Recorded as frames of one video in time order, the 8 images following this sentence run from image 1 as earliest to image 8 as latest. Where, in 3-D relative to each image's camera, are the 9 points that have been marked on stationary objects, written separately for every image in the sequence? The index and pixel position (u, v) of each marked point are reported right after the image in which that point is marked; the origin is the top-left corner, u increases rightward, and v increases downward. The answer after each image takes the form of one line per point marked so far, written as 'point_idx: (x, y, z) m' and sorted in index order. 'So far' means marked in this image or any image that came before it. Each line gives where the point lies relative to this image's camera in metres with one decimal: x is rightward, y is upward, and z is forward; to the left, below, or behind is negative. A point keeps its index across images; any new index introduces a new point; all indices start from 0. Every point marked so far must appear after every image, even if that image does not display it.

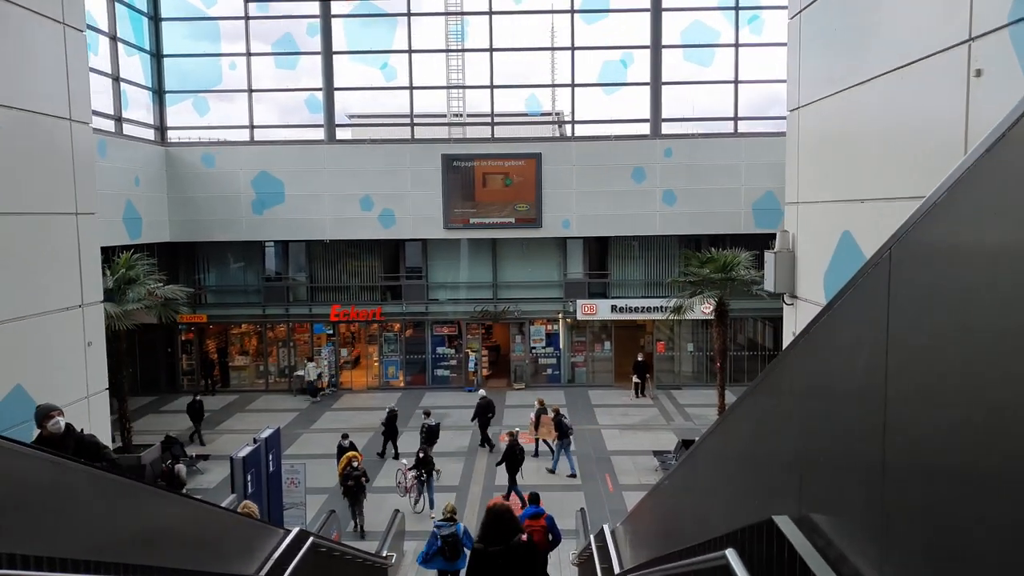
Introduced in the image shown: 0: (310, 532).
0: (-2.2, -2.7, +8.5) m
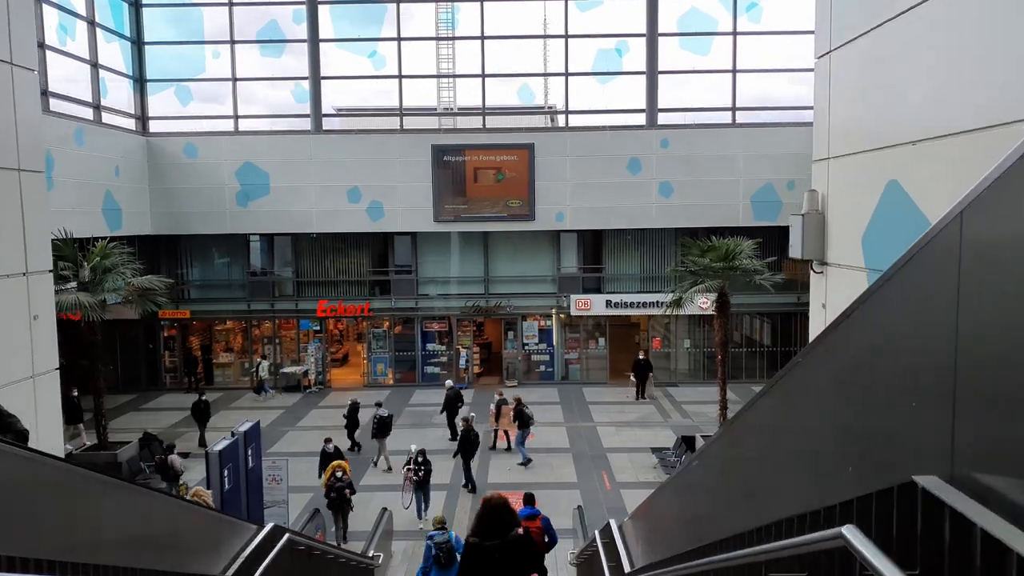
0: (-2.2, -2.4, +7.7) m
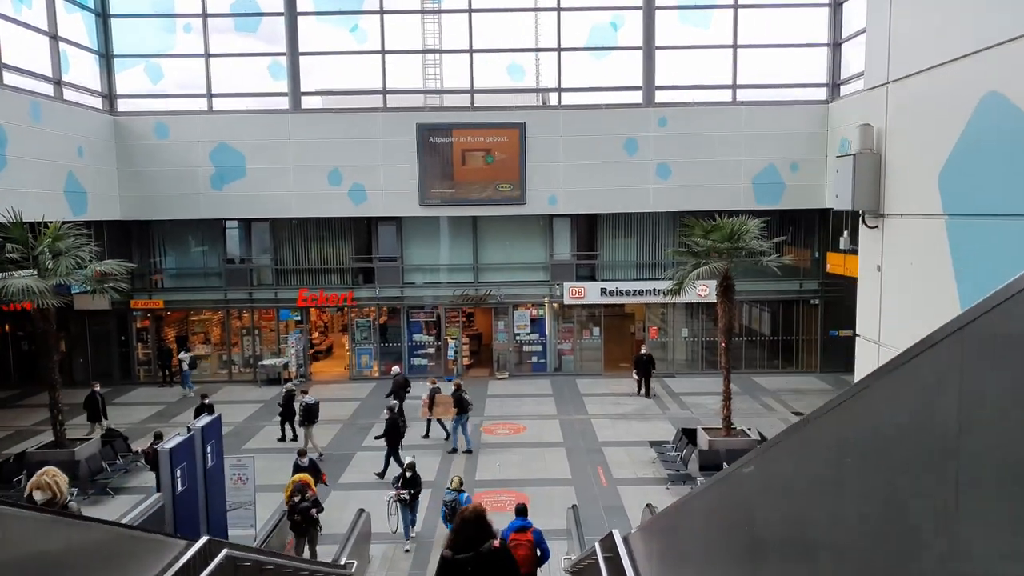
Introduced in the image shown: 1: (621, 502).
0: (-2.4, -2.1, +6.5) m
1: (+2.0, -4.0, +14.6) m
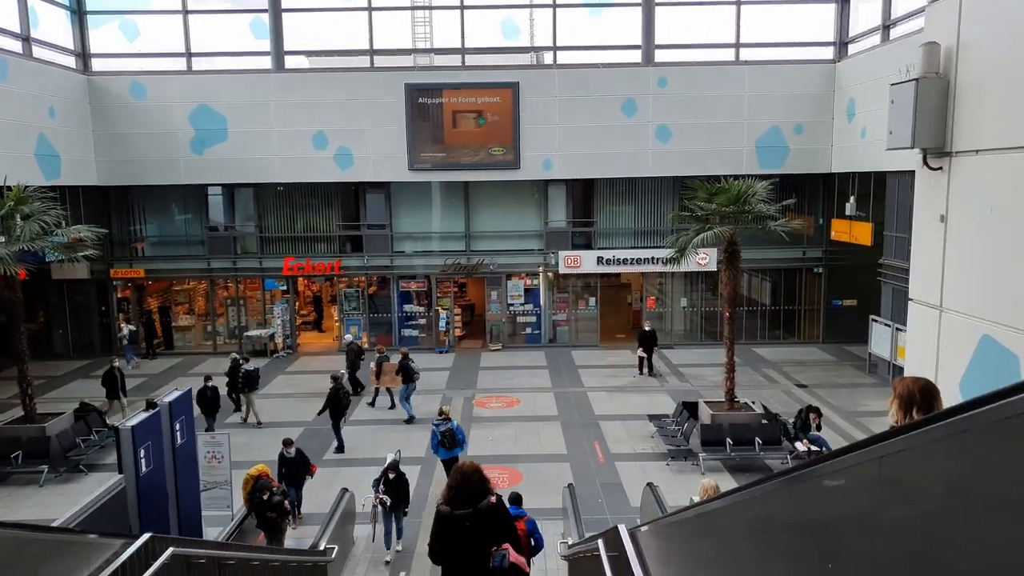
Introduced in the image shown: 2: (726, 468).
0: (-2.4, -1.8, +5.7) m
1: (+1.9, -3.4, +13.9) m
2: (+3.9, -3.3, +14.4) m
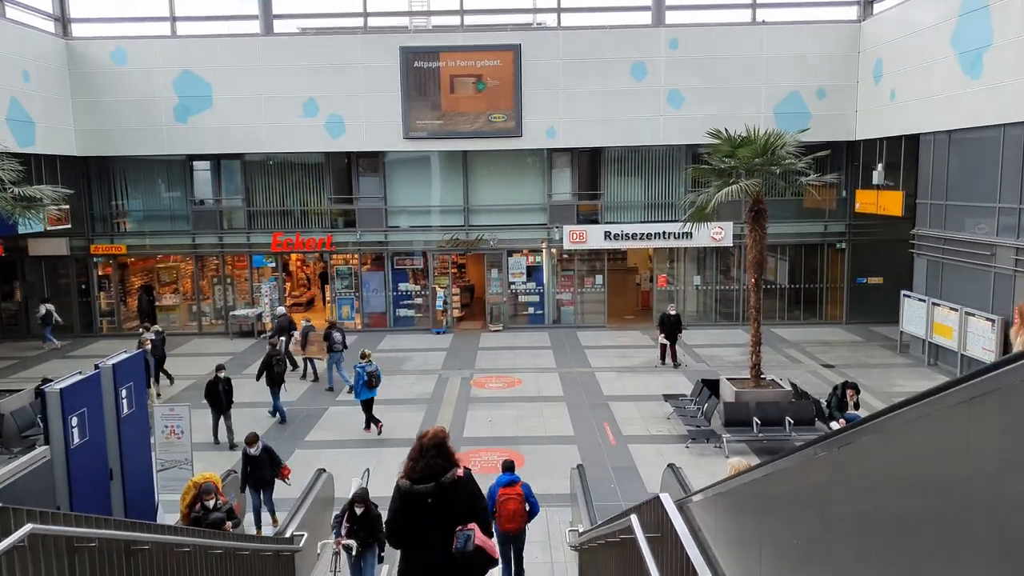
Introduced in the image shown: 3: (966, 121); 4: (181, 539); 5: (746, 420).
0: (-2.4, -1.2, +4.3) m
1: (+1.9, -2.8, +12.4) m
2: (+4.0, -2.7, +12.9) m
3: (+9.7, +3.5, +16.7) m
4: (-2.3, -1.8, +5.5) m
5: (+3.9, -2.2, +13.1) m
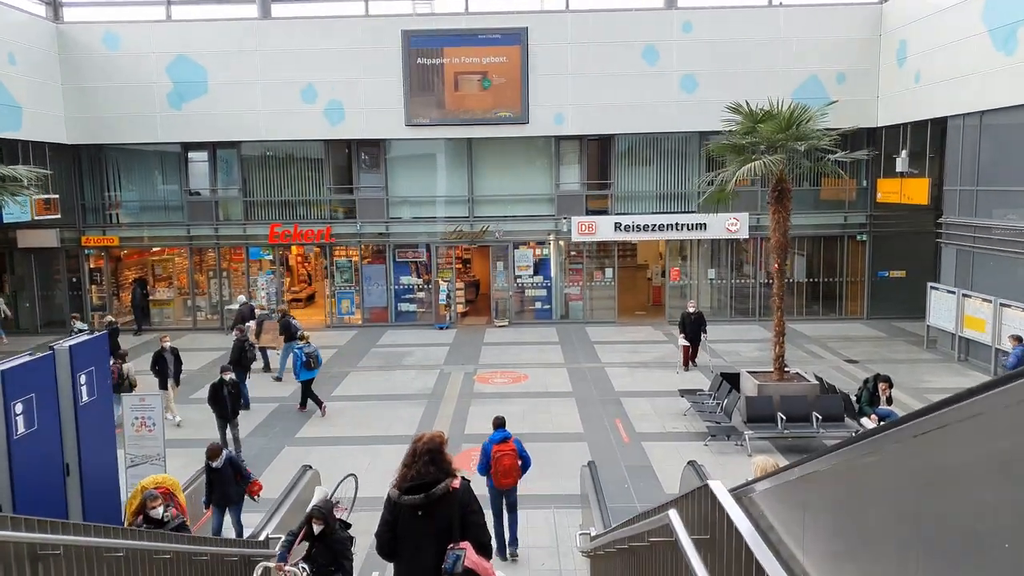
0: (-2.4, -0.9, +3.3) m
1: (+2.0, -2.5, +11.5) m
2: (+4.0, -2.5, +11.9) m
3: (+9.8, +3.7, +15.7) m
4: (-2.3, -1.5, +4.6) m
5: (+4.0, -2.0, +12.2) m
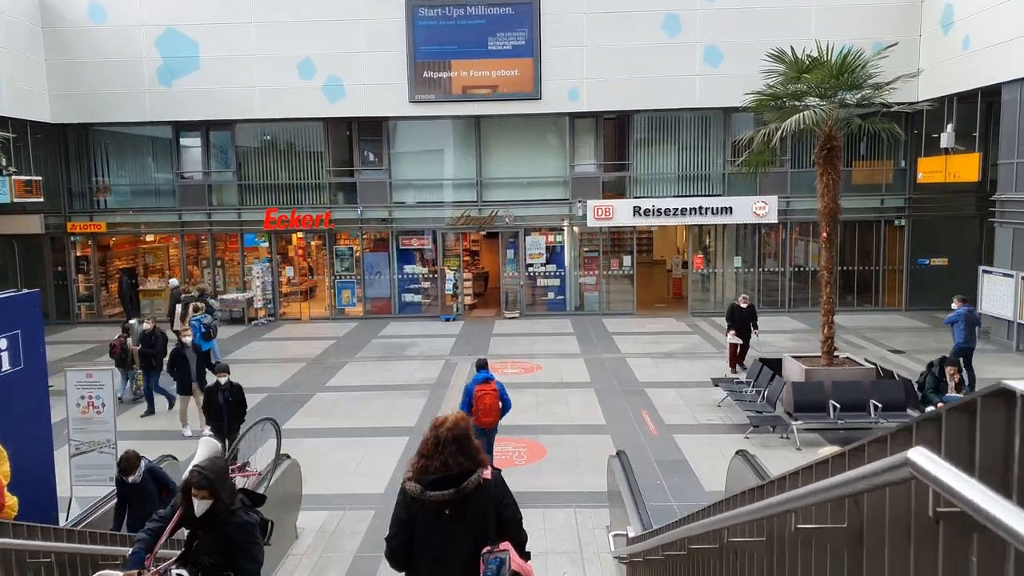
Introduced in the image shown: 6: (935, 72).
0: (-2.4, -0.4, +1.9) m
1: (+2.2, -2.1, +10.0) m
2: (+4.2, -2.0, +10.4) m
3: (+10.0, +4.1, +14.2) m
4: (-2.2, -1.0, +3.2) m
5: (+4.2, -1.6, +10.6) m
6: (+10.1, +5.1, +18.8) m
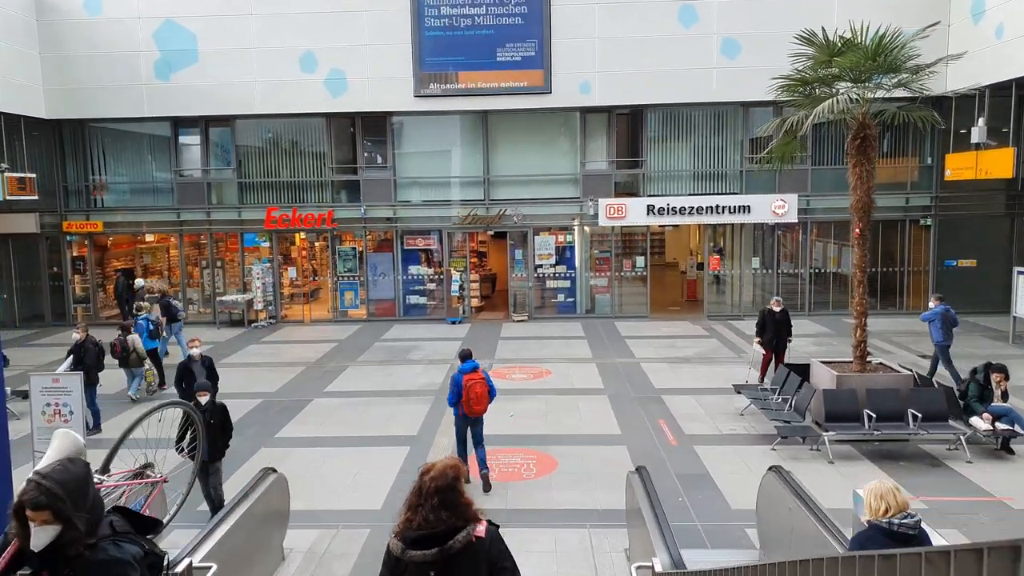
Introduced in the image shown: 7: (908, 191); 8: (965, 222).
0: (-2.4, -0.4, +1.2) m
1: (+2.3, -2.1, +9.2) m
2: (+4.3, -2.0, +9.6) m
3: (+10.2, +4.1, +13.4) m
4: (-2.2, -0.9, +2.4) m
5: (+4.3, -1.6, +9.8) m
6: (+10.3, +5.1, +17.9) m
7: (+9.9, +2.4, +19.5) m
8: (+11.2, +1.6, +19.4) m
